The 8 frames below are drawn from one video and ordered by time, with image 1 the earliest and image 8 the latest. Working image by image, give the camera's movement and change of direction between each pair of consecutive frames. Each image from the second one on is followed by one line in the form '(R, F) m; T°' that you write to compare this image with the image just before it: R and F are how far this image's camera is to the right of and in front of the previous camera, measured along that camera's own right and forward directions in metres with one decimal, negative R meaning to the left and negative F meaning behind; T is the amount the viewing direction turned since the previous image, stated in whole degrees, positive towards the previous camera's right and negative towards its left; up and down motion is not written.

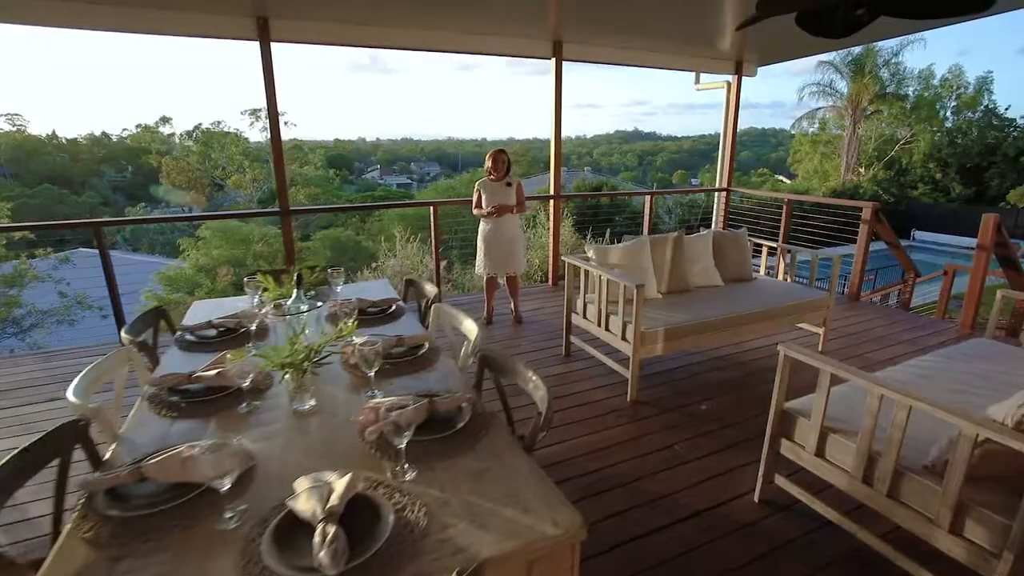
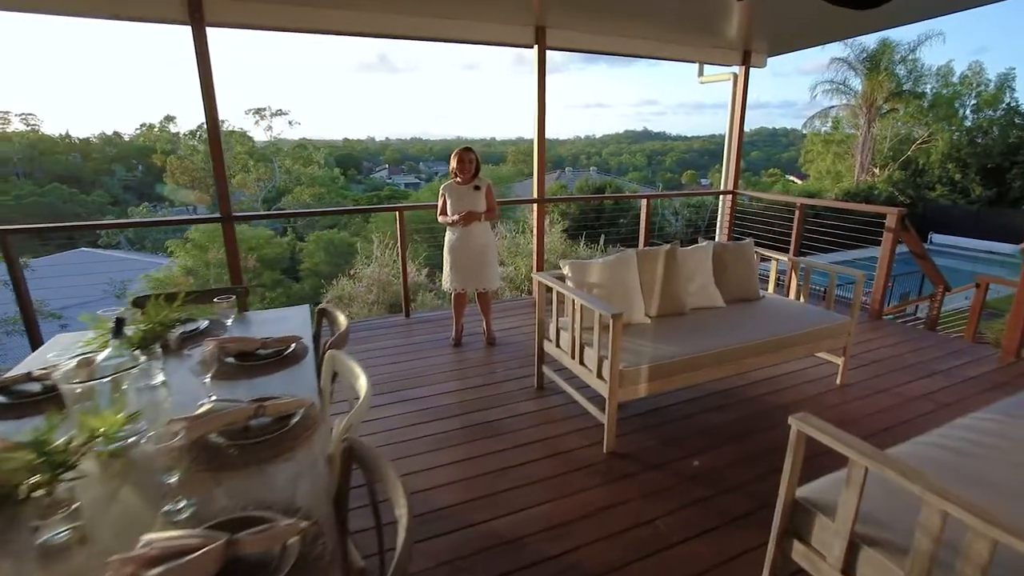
(+0.2, +0.5) m; -1°
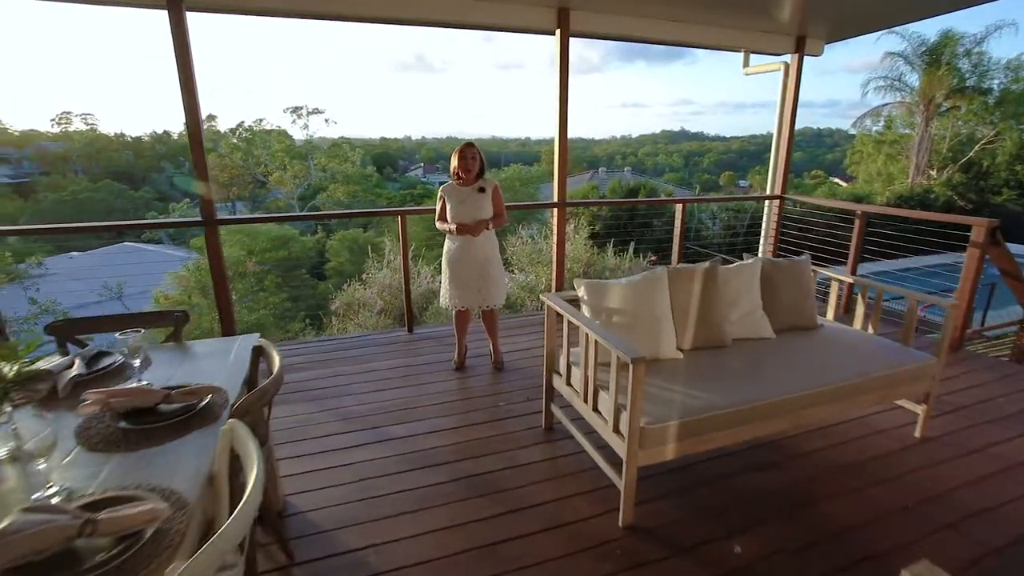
(+0.1, +0.4) m; -4°
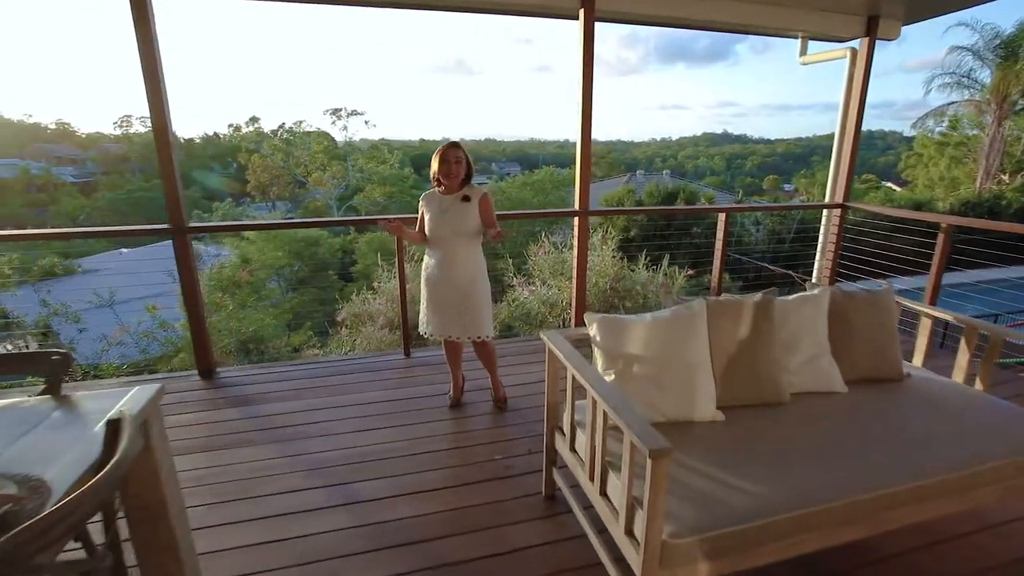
(+0.1, +0.5) m; -4°
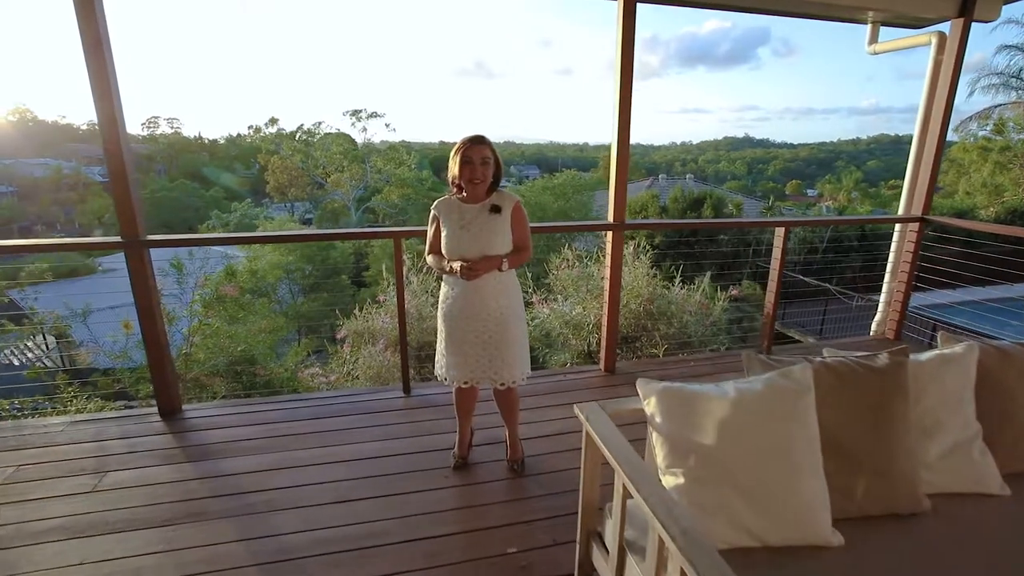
(0.0, +0.5) m; -2°
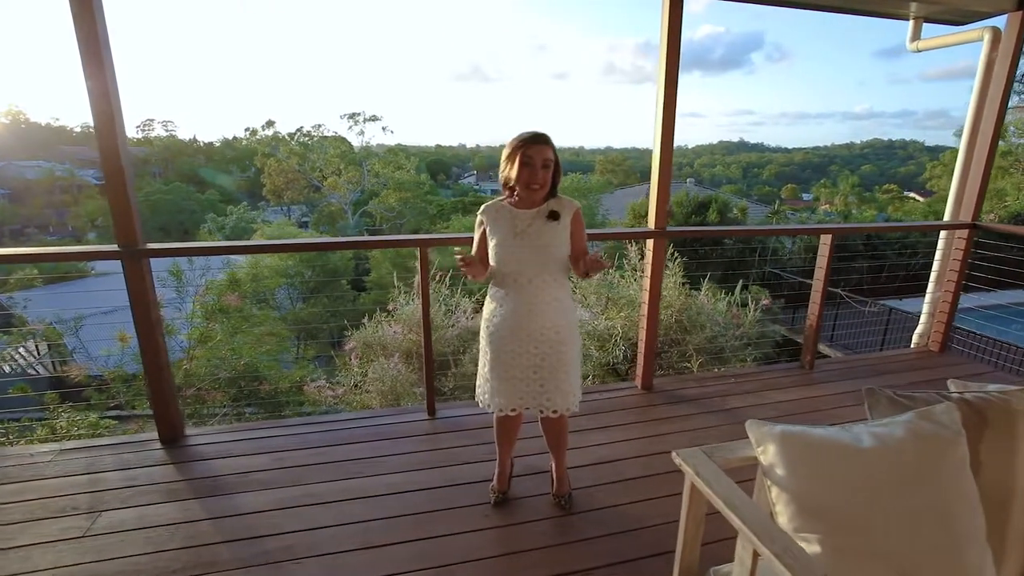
(-0.2, +0.2) m; 0°
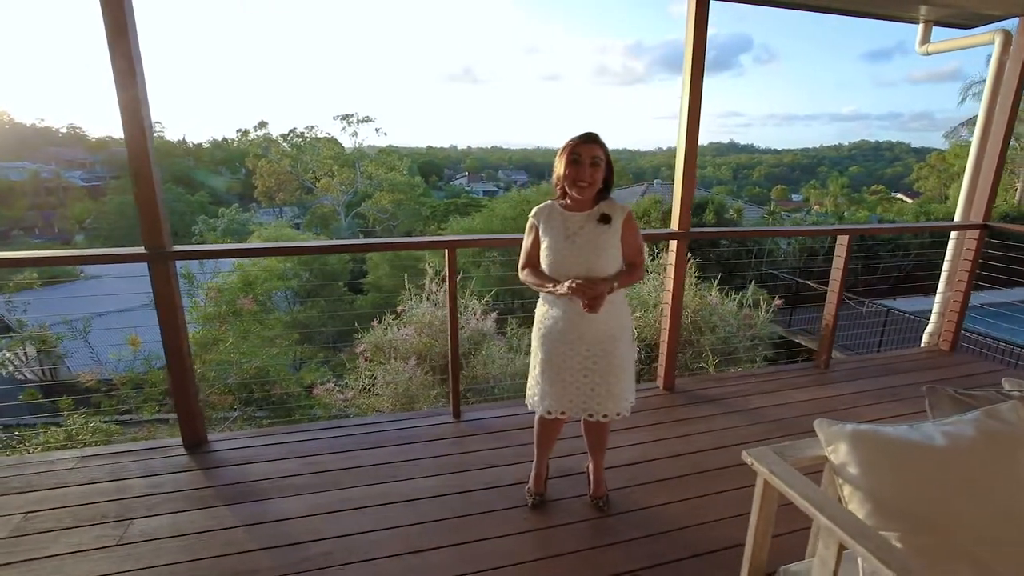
(-0.2, 0.0) m; +1°
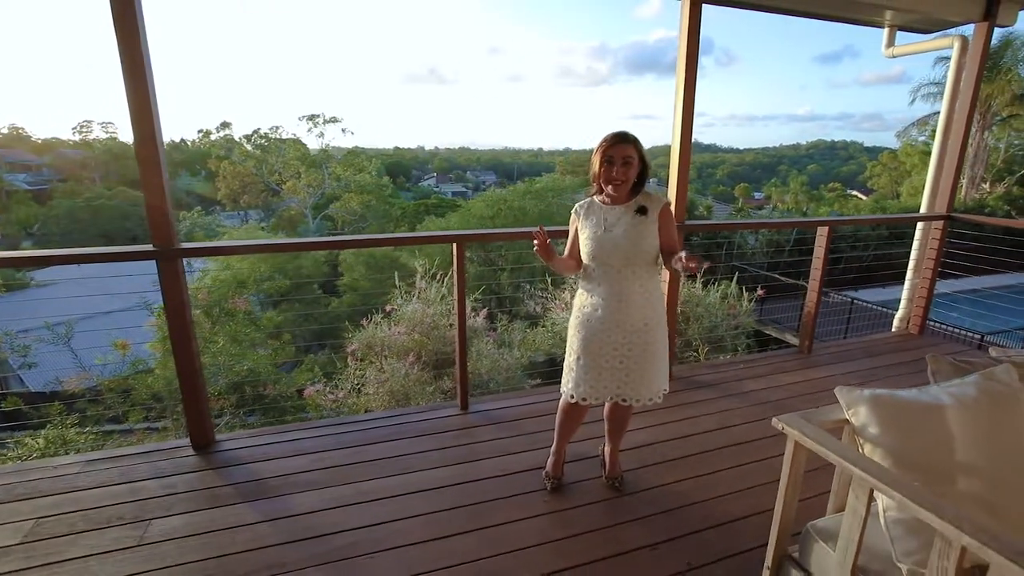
(-0.2, 0.0) m; +3°
